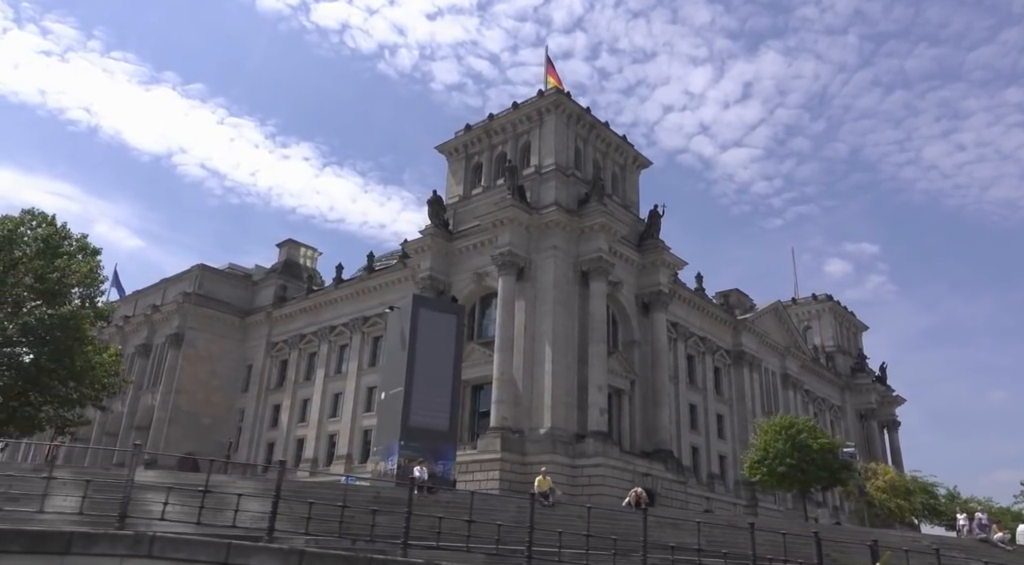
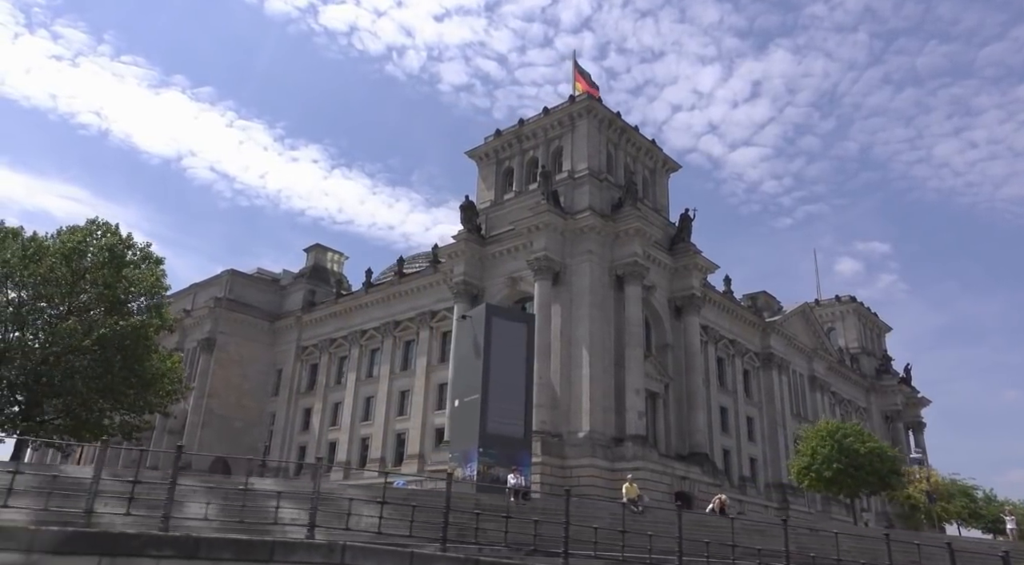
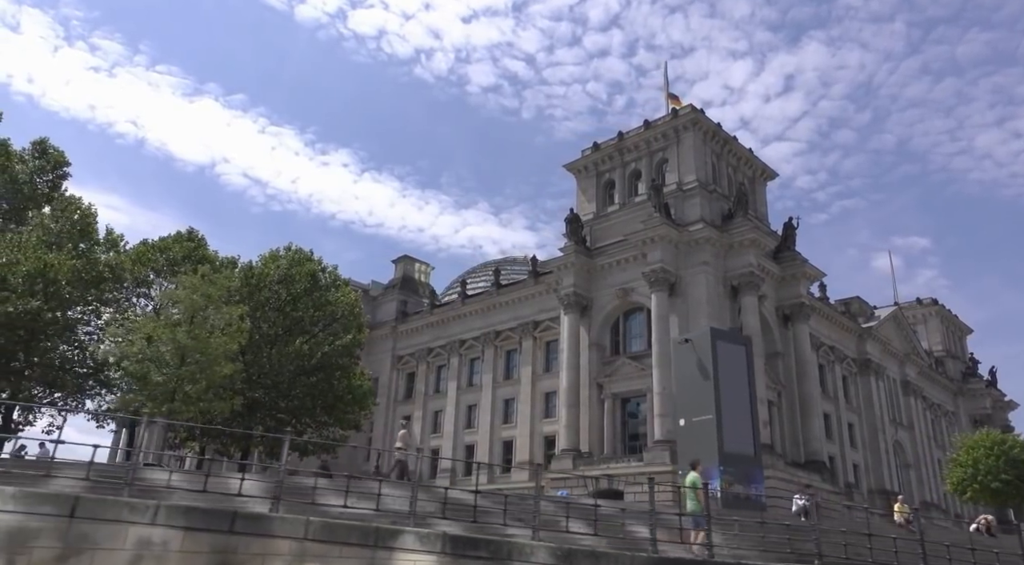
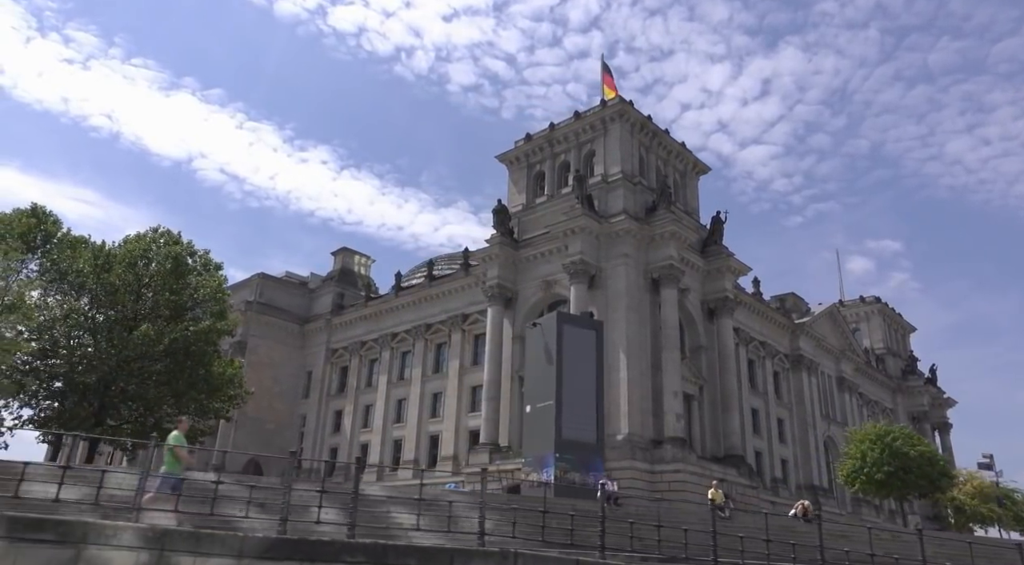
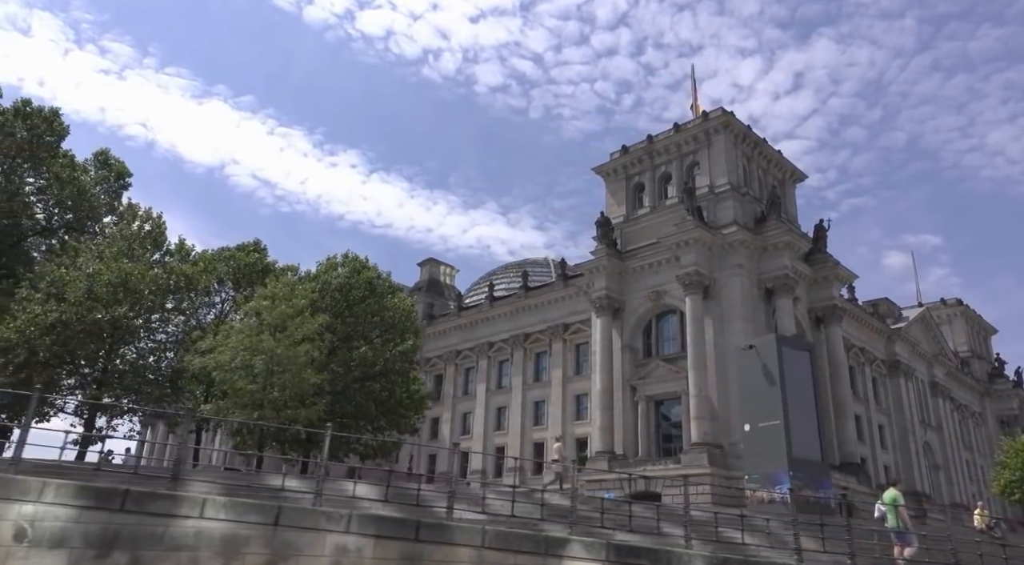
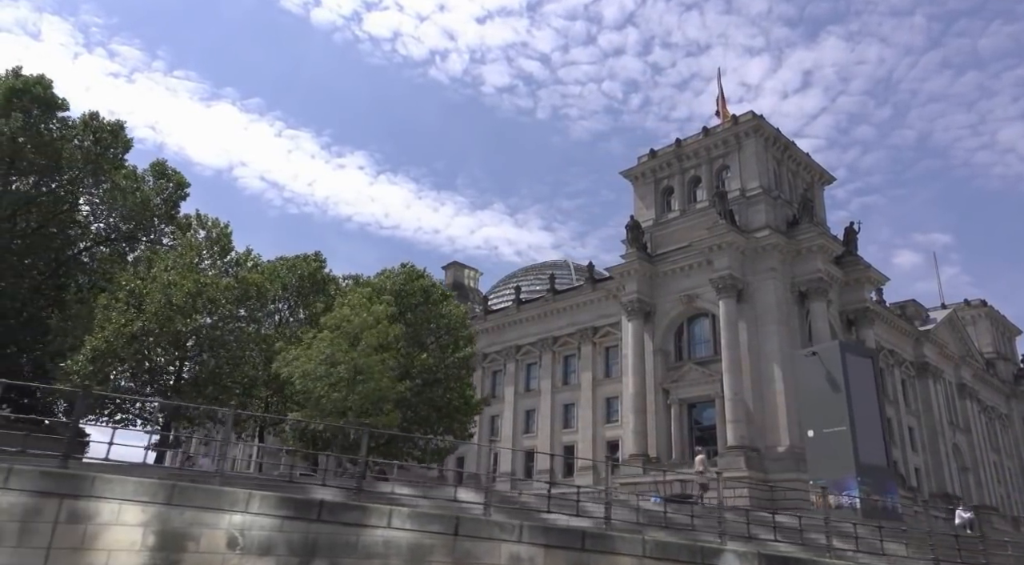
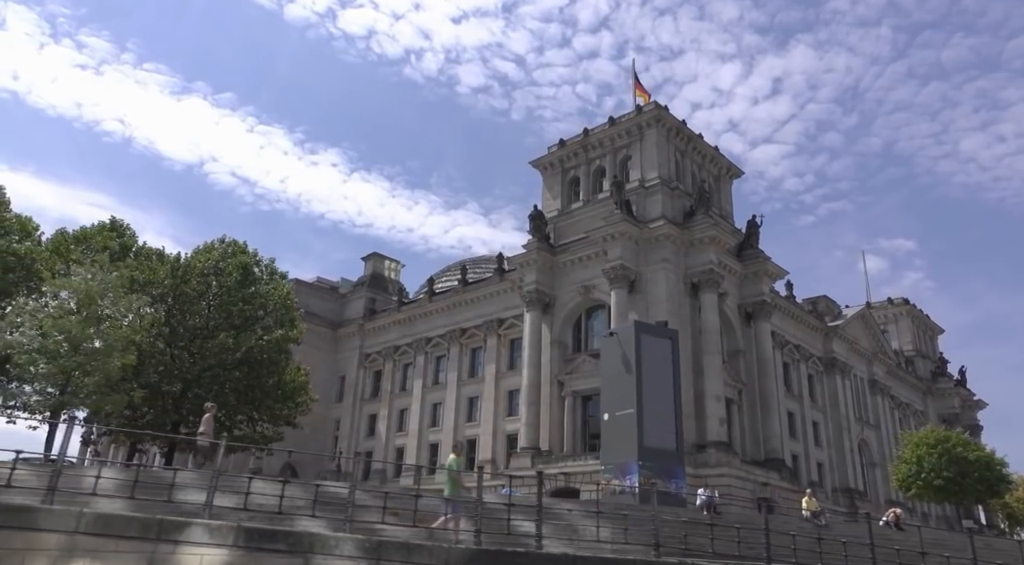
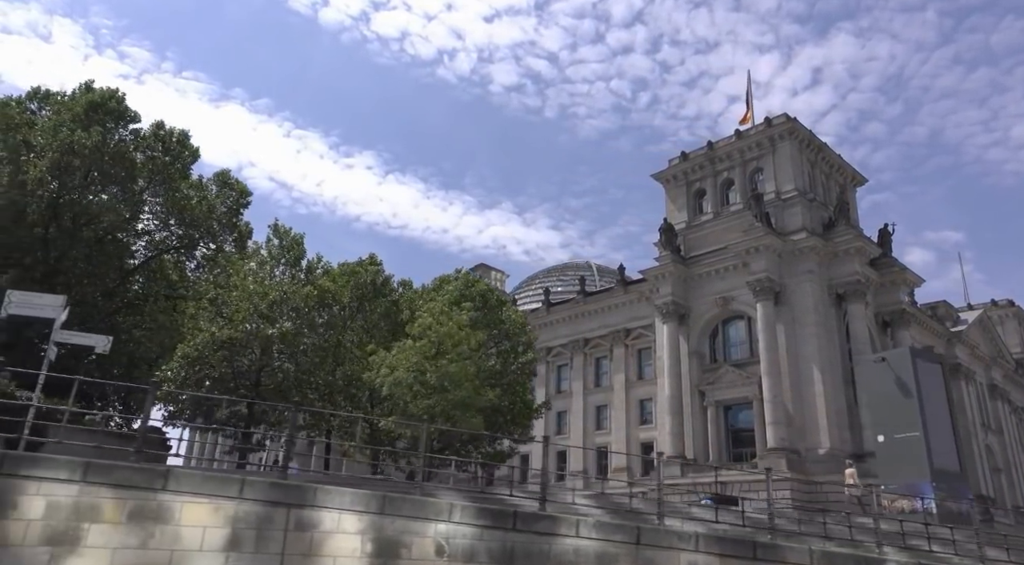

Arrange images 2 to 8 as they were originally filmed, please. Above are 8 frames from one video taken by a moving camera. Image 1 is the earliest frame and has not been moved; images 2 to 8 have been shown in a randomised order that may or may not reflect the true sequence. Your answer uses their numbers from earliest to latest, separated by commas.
2, 4, 7, 3, 5, 6, 8
